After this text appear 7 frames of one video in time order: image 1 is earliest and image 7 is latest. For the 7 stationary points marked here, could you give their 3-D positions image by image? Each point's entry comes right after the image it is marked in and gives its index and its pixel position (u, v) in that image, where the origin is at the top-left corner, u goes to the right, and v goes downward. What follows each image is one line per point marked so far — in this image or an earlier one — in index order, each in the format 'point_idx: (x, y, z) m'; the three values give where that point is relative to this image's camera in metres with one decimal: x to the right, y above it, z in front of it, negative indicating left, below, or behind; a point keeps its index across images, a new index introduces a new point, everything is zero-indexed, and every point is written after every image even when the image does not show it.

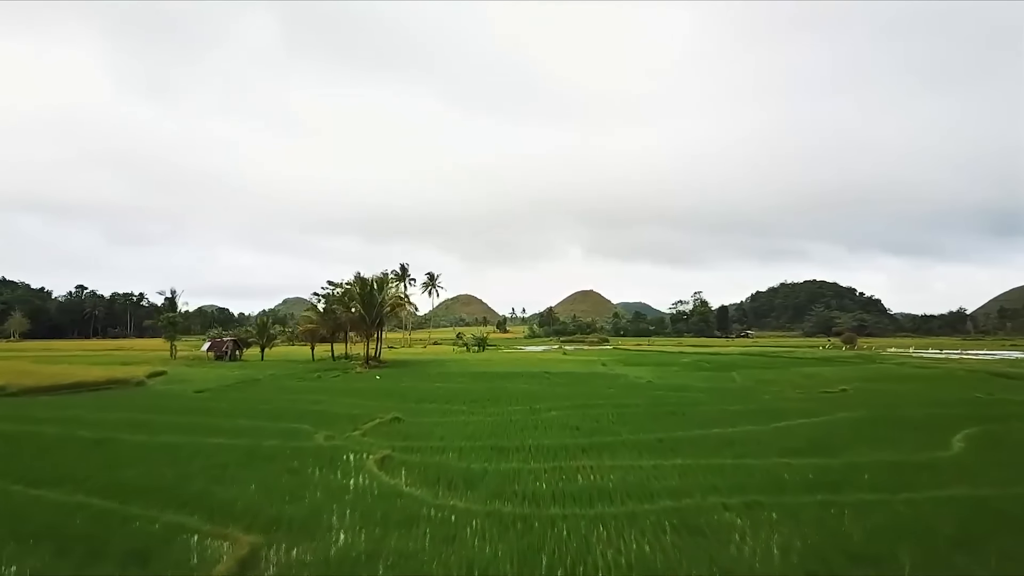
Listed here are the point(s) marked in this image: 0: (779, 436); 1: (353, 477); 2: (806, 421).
0: (+8.0, -4.5, +16.9) m
1: (-3.4, -4.0, +11.9) m
2: (+10.2, -4.6, +19.5) m
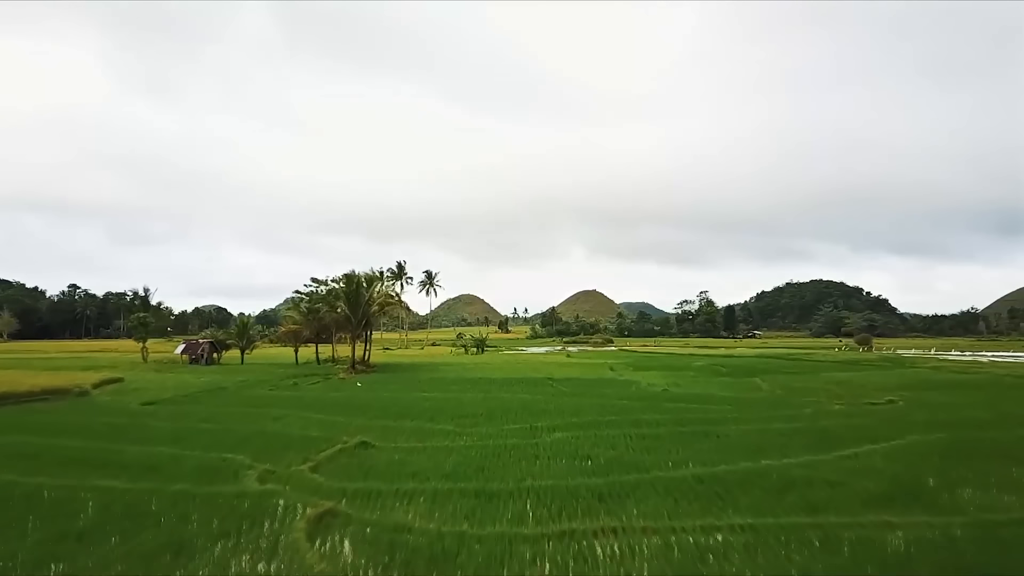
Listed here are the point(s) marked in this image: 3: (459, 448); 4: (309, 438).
0: (+7.8, -4.3, +13.0) m
1: (-3.5, -3.9, +8.1) m
2: (+10.1, -4.5, +15.6) m
3: (-1.5, -4.5, +15.9) m
4: (-5.9, -4.4, +16.5) m
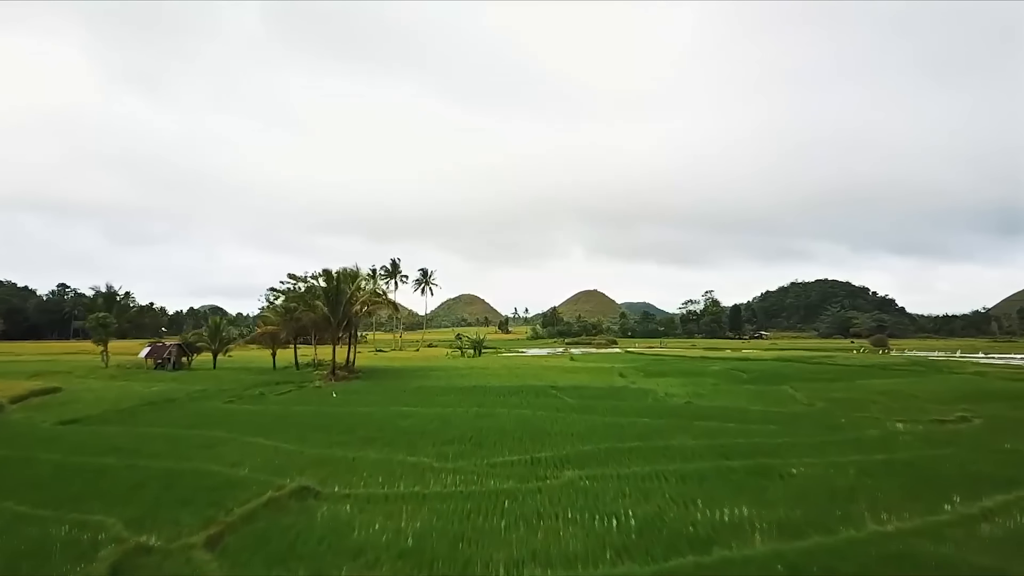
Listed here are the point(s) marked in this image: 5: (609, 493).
0: (+7.7, -4.1, +8.8) m
1: (-3.7, -3.7, +3.9) m
2: (+9.9, -4.2, +11.3) m
3: (-1.6, -4.3, +11.6) m
4: (-6.0, -4.2, +12.3) m
5: (+2.1, -4.3, +11.9) m
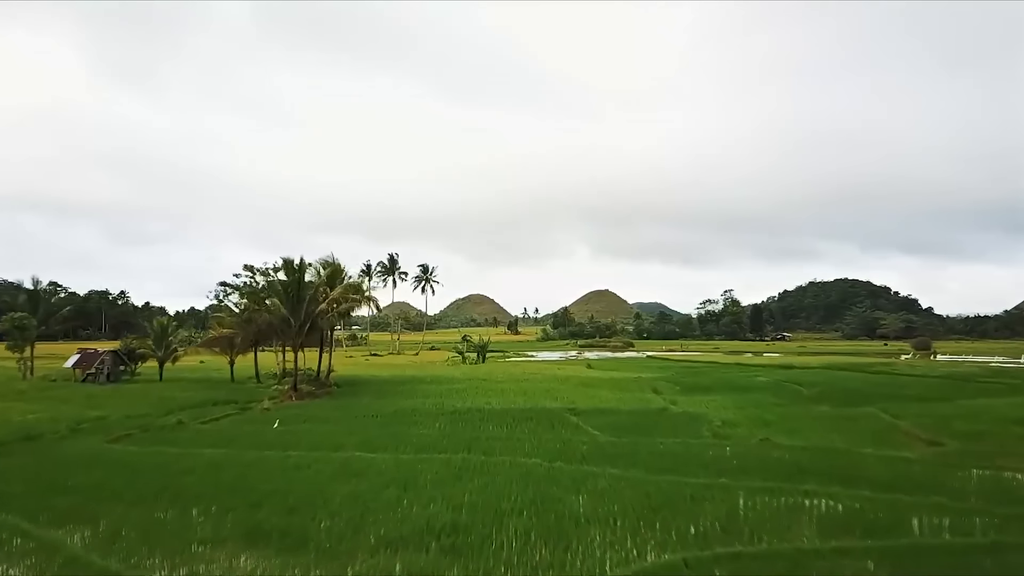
0: (+7.6, -3.8, +1.1) m
1: (-3.9, -3.3, -3.6) m
2: (+9.9, -3.9, +3.7) m
3: (-1.7, -4.0, +4.1) m
4: (-6.1, -3.9, +4.9) m
5: (+2.0, -4.0, +4.3) m
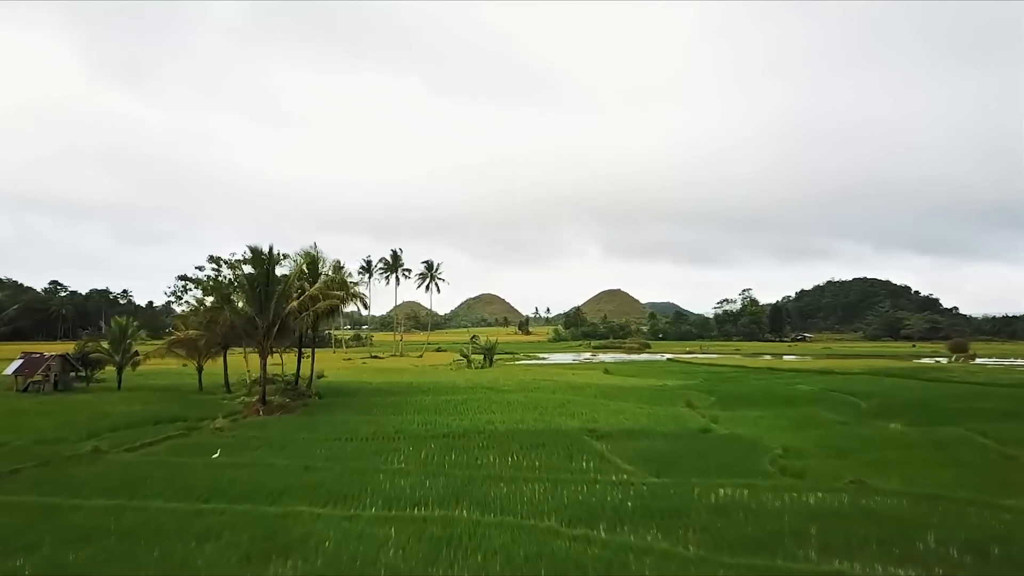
0: (+7.4, -3.6, -3.7) m
1: (-4.1, -3.1, -8.2) m
2: (+9.7, -3.7, -1.2) m
3: (-1.8, -3.8, -0.5) m
4: (-6.2, -3.7, +0.3) m
5: (+1.9, -3.7, -0.4) m
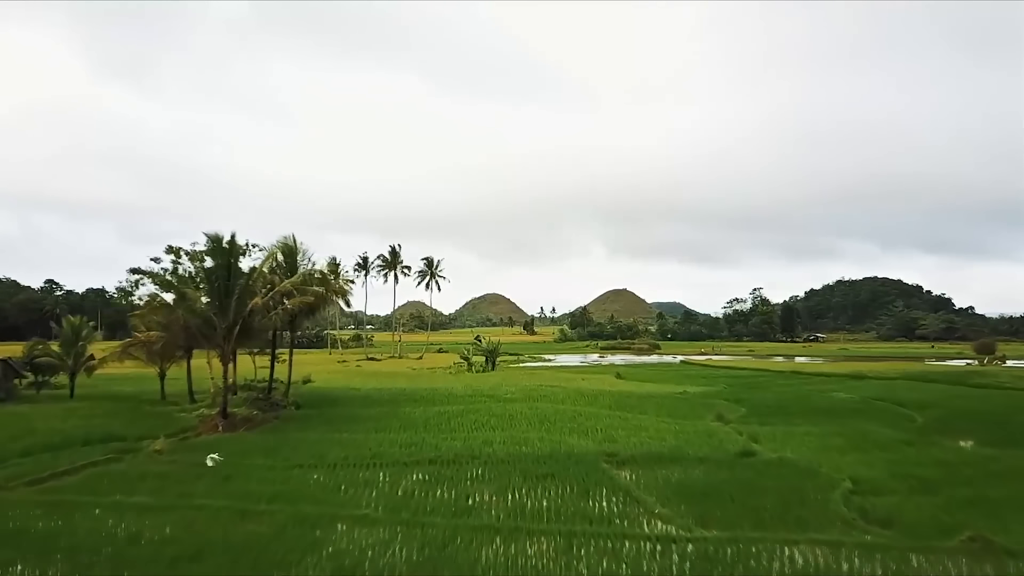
0: (+7.3, -3.3, -7.4) m
1: (-4.3, -2.9, -11.8) m
2: (+9.6, -3.5, -4.9) m
3: (-1.9, -3.6, -4.1) m
4: (-6.3, -3.5, -3.3) m
5: (+1.8, -3.5, -4.1) m
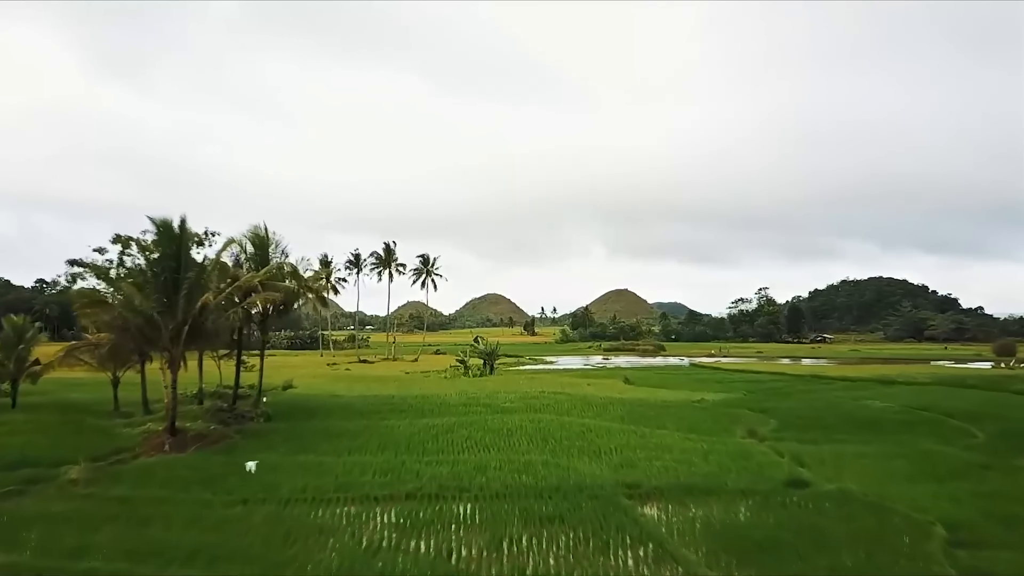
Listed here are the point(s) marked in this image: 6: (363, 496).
0: (+7.2, -3.1, -10.6) m
1: (-4.4, -2.7, -15.0) m
2: (+9.5, -3.3, -8.1) m
3: (-2.0, -3.4, -7.3) m
4: (-6.4, -3.2, -6.5) m
5: (+1.7, -3.3, -7.3) m
6: (-3.4, -4.7, +12.9) m
